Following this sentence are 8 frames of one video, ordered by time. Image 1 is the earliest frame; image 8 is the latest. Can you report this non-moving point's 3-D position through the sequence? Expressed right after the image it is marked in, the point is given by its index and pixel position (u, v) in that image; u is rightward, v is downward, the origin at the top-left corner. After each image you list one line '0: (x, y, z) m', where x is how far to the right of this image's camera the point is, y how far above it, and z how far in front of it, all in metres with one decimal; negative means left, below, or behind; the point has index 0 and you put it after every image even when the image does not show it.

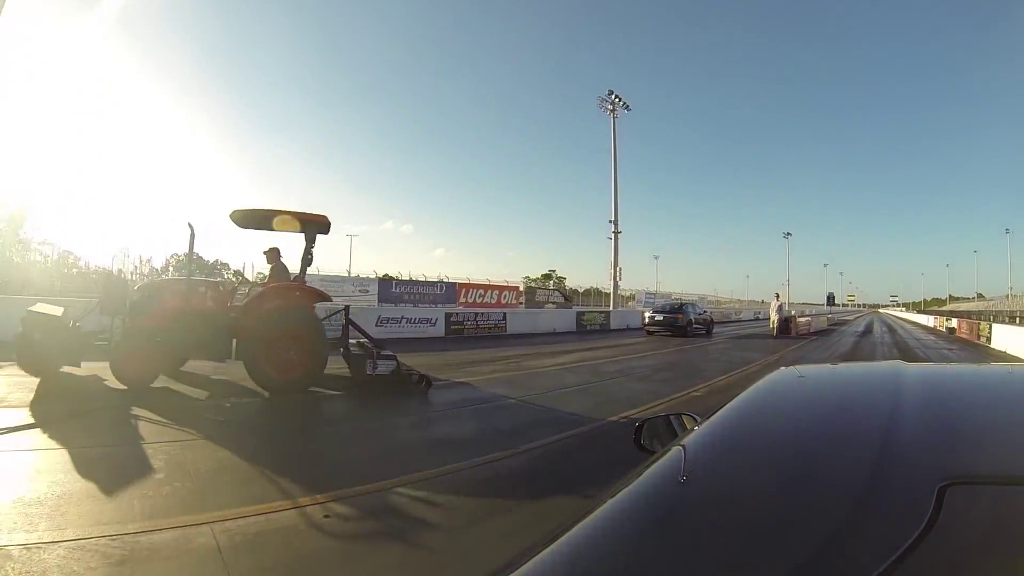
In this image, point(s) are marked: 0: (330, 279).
0: (-6.4, +0.3, +17.2) m
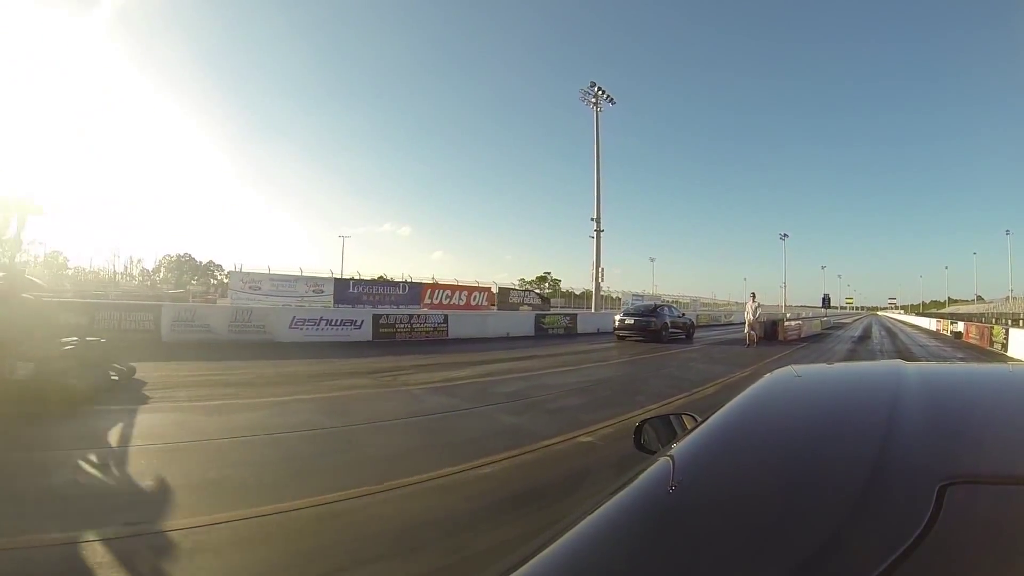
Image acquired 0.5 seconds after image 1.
0: (-7.4, +0.3, +15.9) m
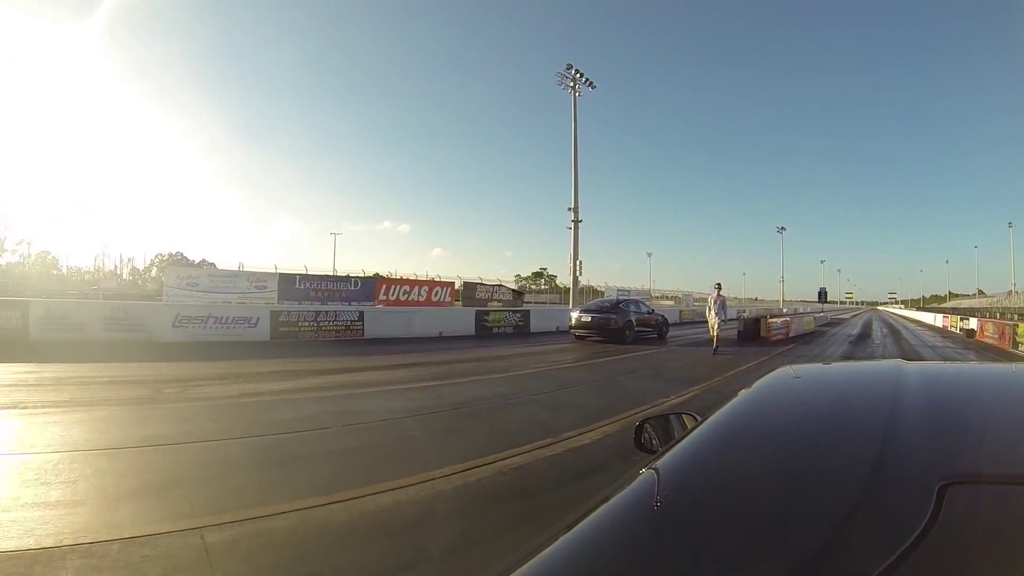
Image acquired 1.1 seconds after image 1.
0: (-8.4, +0.4, +14.5) m
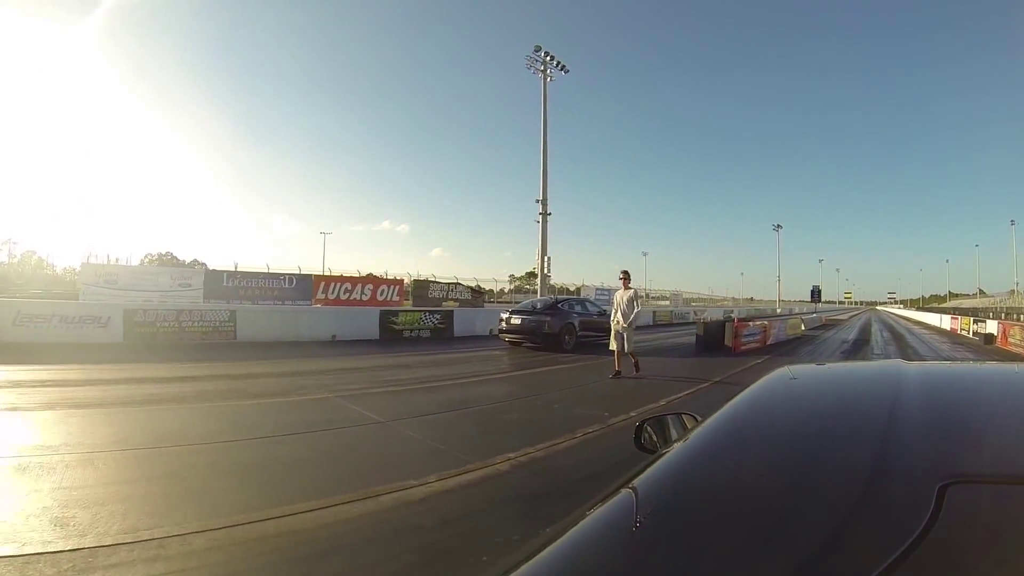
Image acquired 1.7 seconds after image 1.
0: (-9.6, +0.5, +12.9) m
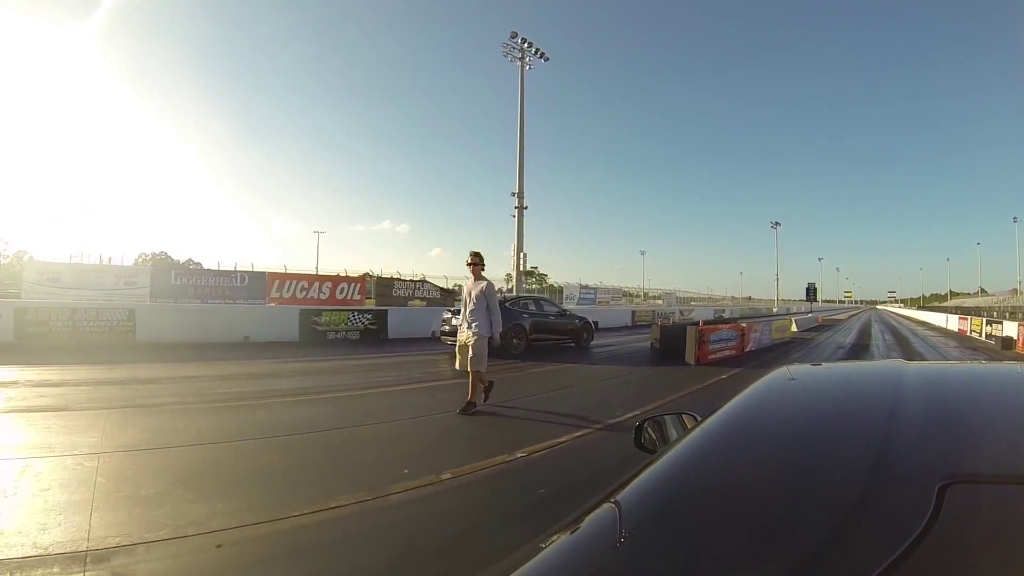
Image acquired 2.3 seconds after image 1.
0: (-10.2, +0.5, +12.0) m
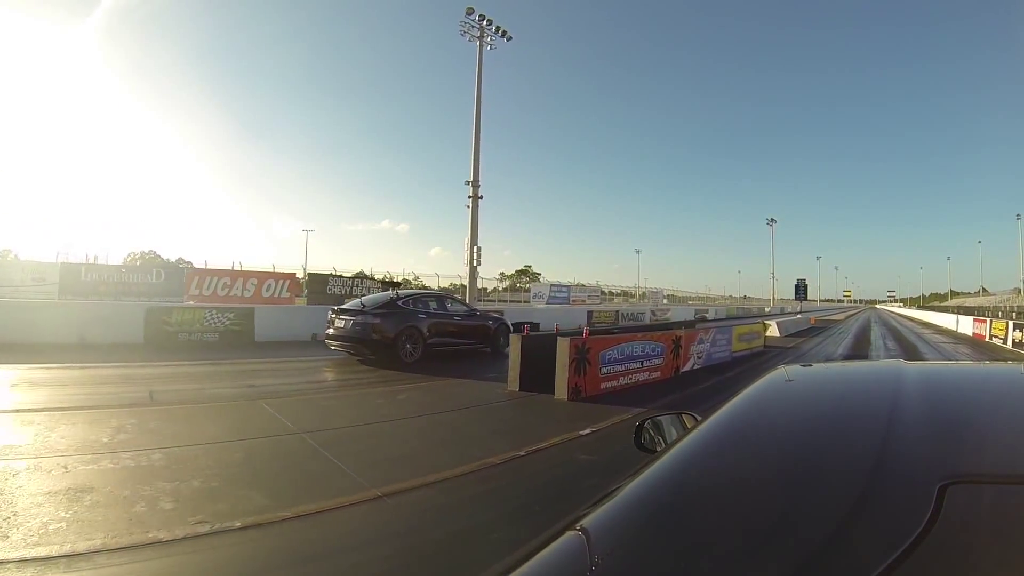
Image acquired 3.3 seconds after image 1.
0: (-11.2, +0.6, +10.7) m
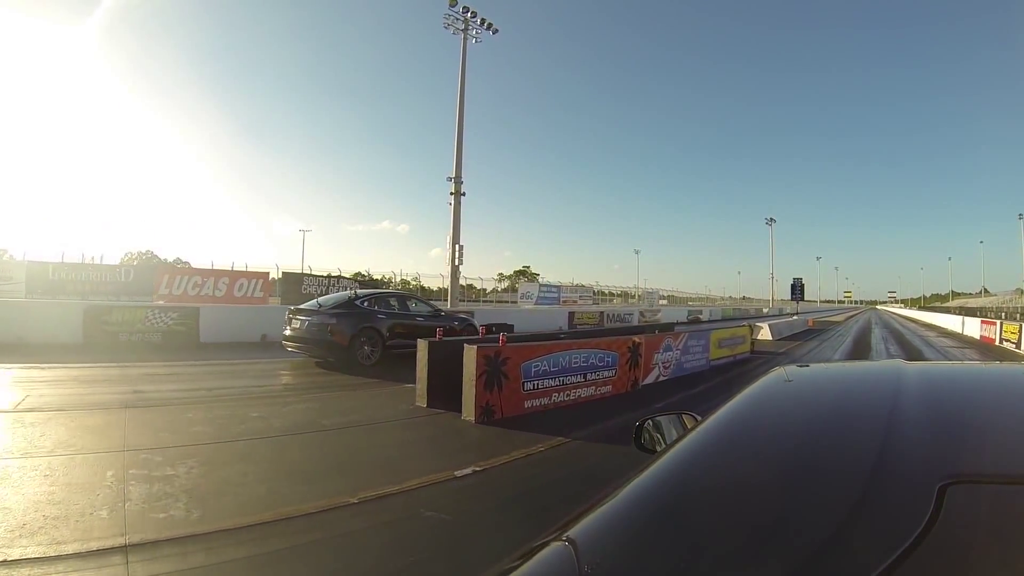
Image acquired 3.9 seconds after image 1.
0: (-11.5, +0.6, +10.2) m
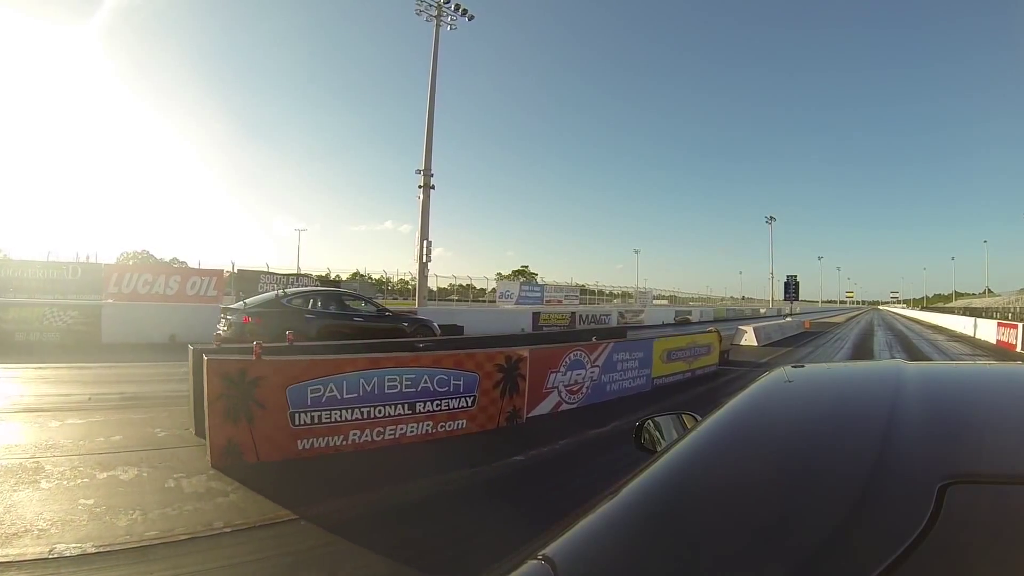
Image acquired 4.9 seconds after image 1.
0: (-11.9, +0.6, +9.6) m
